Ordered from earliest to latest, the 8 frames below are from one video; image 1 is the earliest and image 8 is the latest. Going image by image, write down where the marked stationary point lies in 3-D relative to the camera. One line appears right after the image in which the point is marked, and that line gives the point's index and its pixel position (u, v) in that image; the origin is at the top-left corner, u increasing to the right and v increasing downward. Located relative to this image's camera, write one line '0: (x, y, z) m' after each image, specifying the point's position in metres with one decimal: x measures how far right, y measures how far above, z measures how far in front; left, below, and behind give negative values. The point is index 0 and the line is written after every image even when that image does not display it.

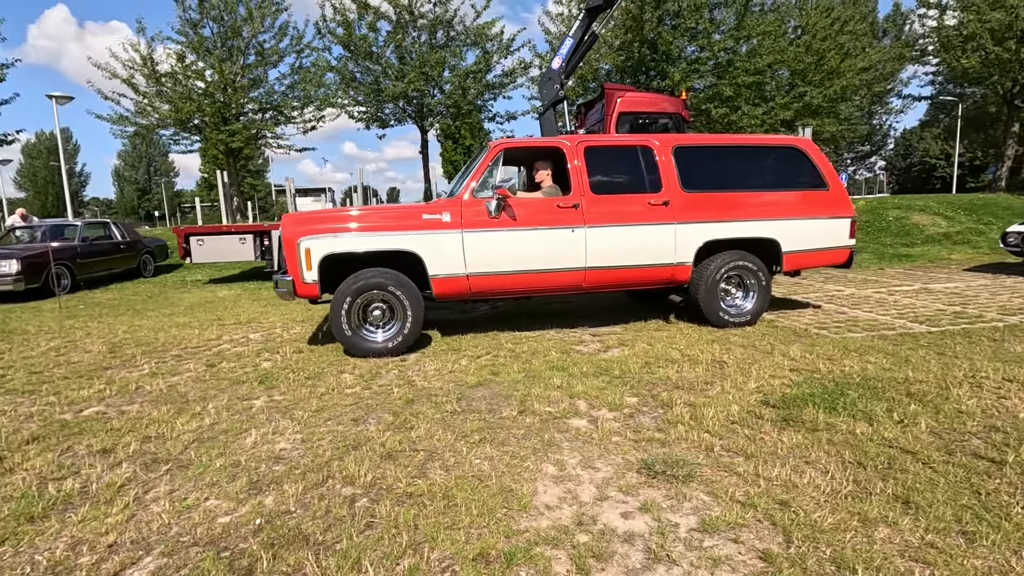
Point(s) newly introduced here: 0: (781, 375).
0: (+2.1, -0.7, +4.2) m
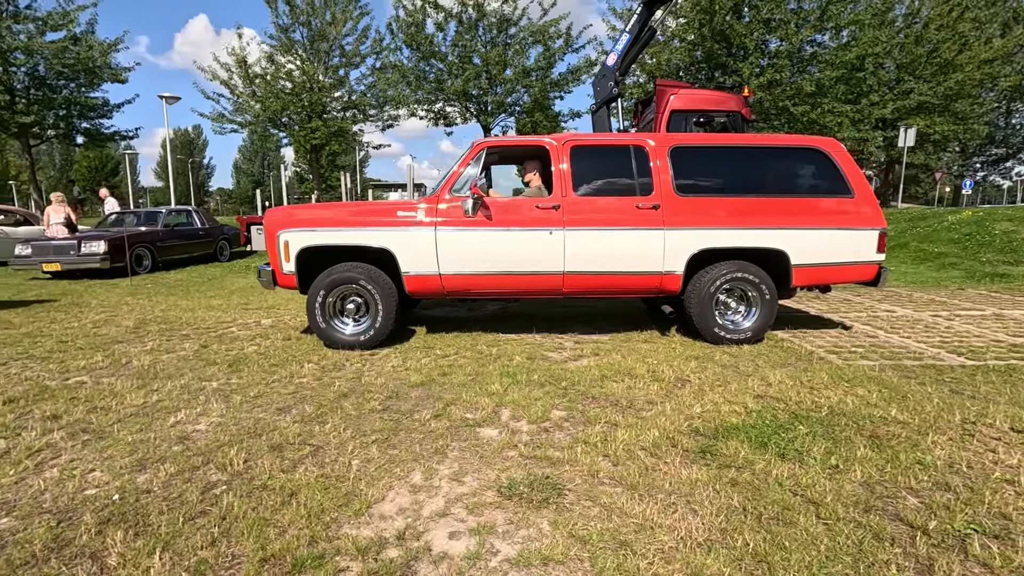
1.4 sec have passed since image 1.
0: (+1.6, -0.8, +3.8) m
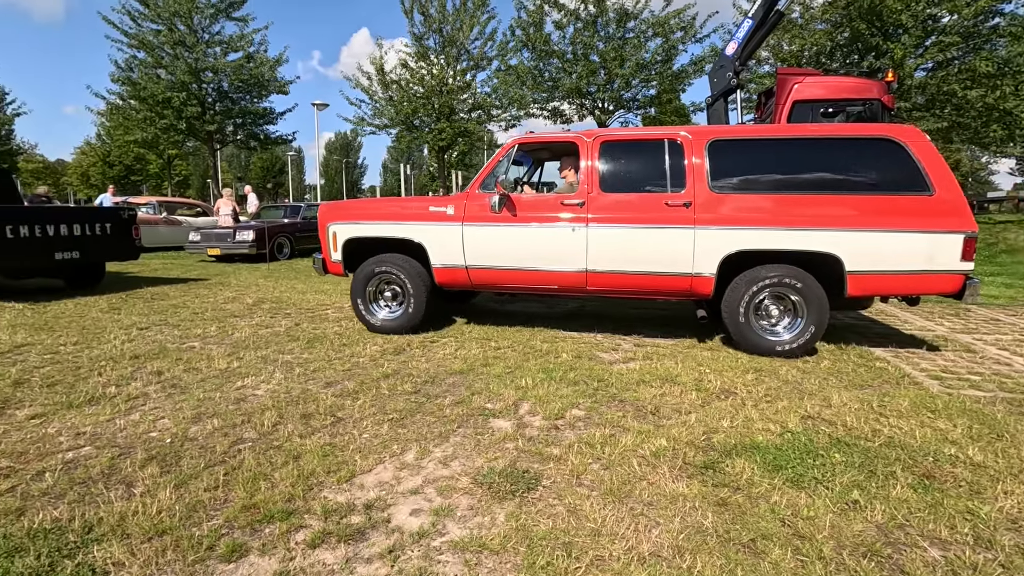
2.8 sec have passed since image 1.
0: (+1.7, -0.8, +3.4) m
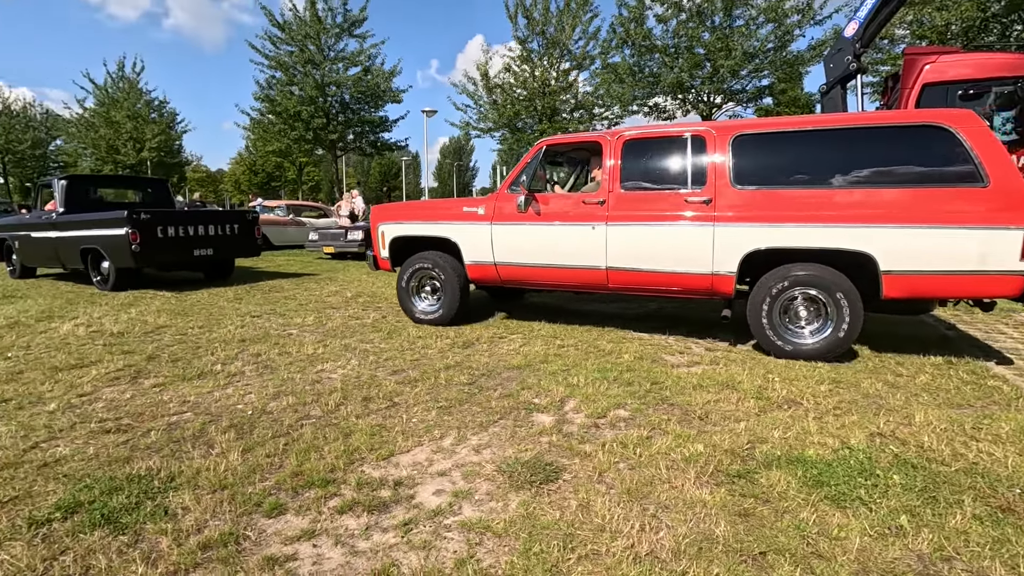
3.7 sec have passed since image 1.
0: (+2.0, -0.9, +3.2) m
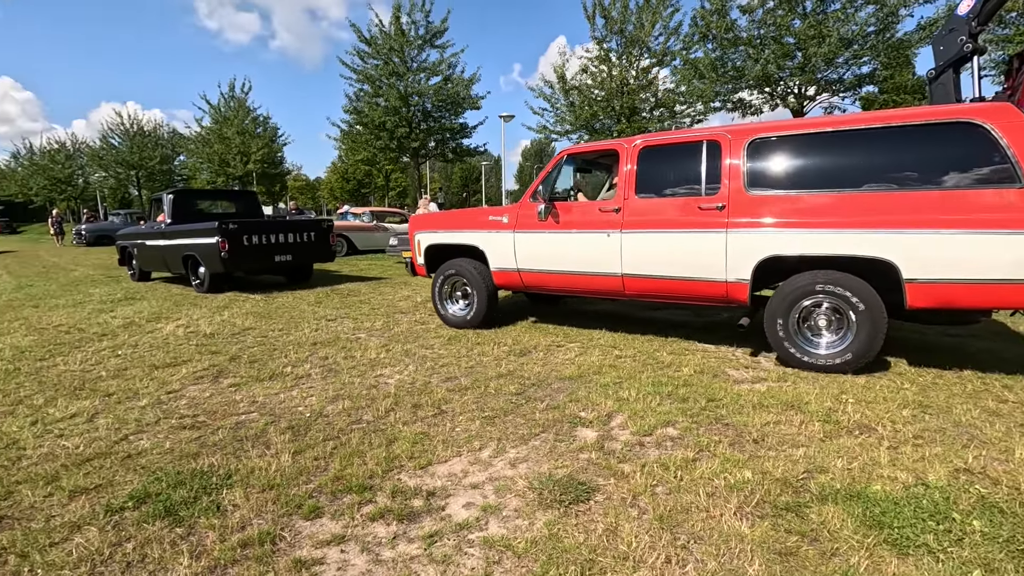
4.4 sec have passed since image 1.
0: (+2.2, -1.0, +2.8) m
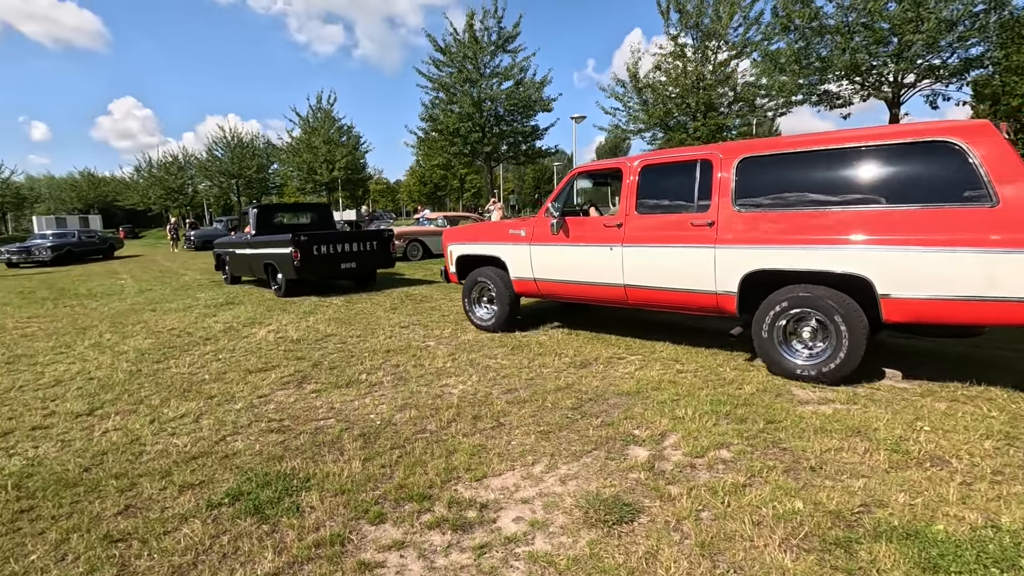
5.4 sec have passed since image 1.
0: (+2.4, -1.1, +2.7) m
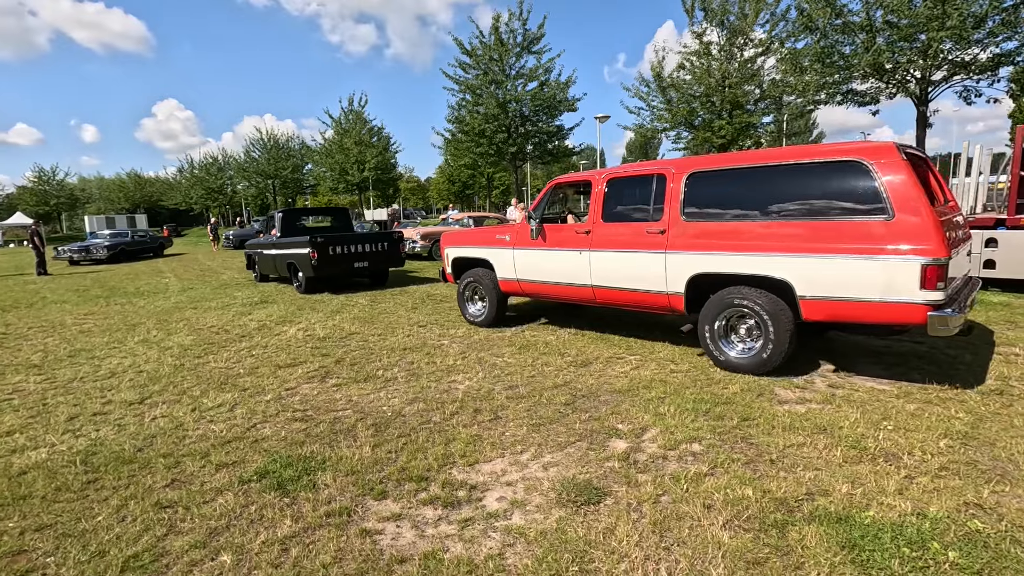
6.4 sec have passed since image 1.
0: (+2.3, -1.2, +3.0) m
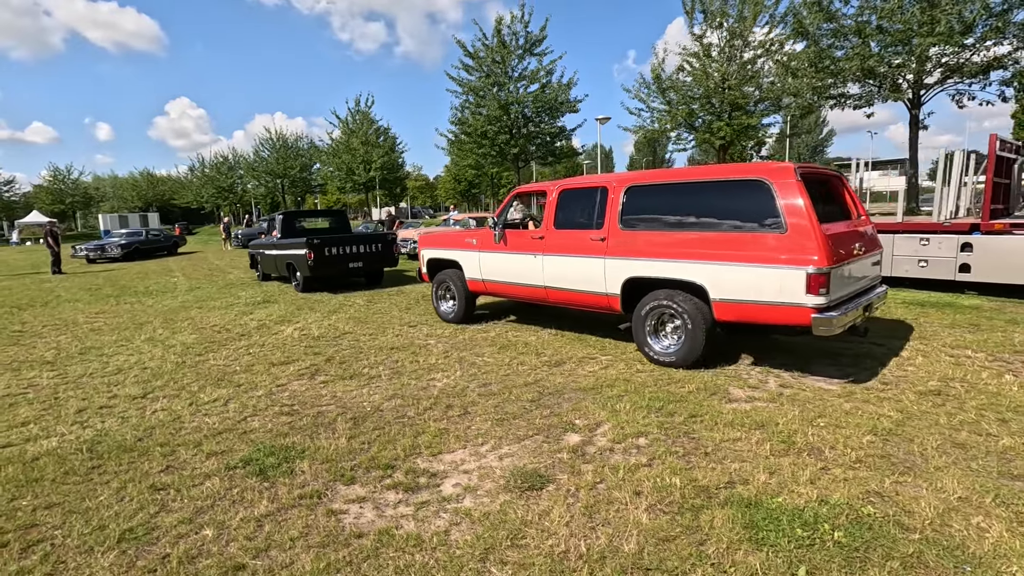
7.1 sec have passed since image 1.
0: (+2.0, -1.2, +3.3) m
